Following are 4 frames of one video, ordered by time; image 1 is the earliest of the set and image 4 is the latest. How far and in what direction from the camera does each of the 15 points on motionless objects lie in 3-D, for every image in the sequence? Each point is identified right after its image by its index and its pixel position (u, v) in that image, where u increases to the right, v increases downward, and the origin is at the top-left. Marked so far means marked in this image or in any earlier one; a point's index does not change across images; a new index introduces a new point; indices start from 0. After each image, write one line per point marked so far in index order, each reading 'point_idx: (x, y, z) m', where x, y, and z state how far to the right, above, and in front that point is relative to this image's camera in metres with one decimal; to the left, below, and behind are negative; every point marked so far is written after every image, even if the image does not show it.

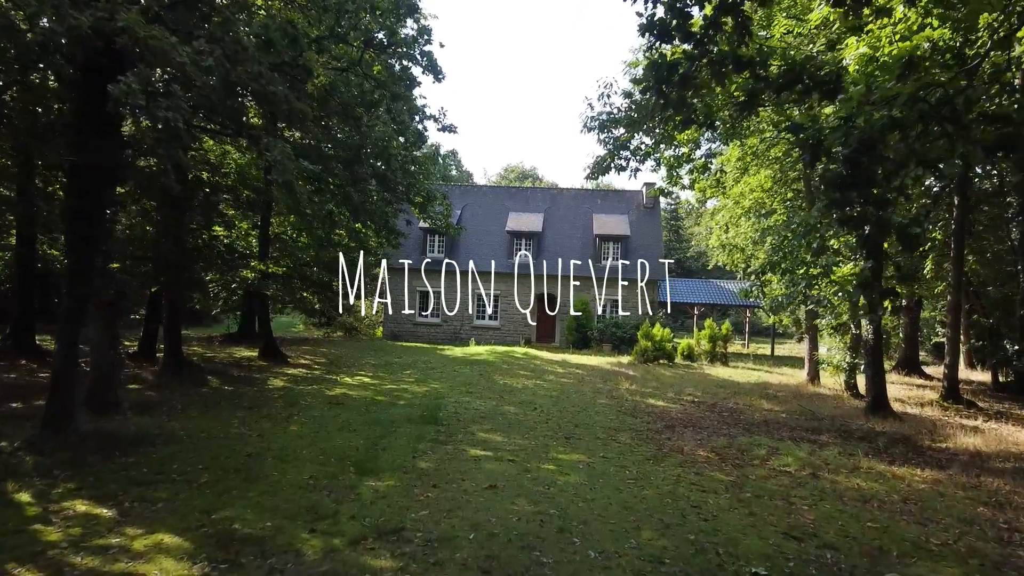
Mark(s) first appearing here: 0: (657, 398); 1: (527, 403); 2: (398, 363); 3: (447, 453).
0: (+2.7, -2.0, +12.6) m
1: (+0.2, -1.8, +10.9) m
2: (-2.8, -1.9, +17.1) m
3: (-0.7, -1.7, +7.3) m
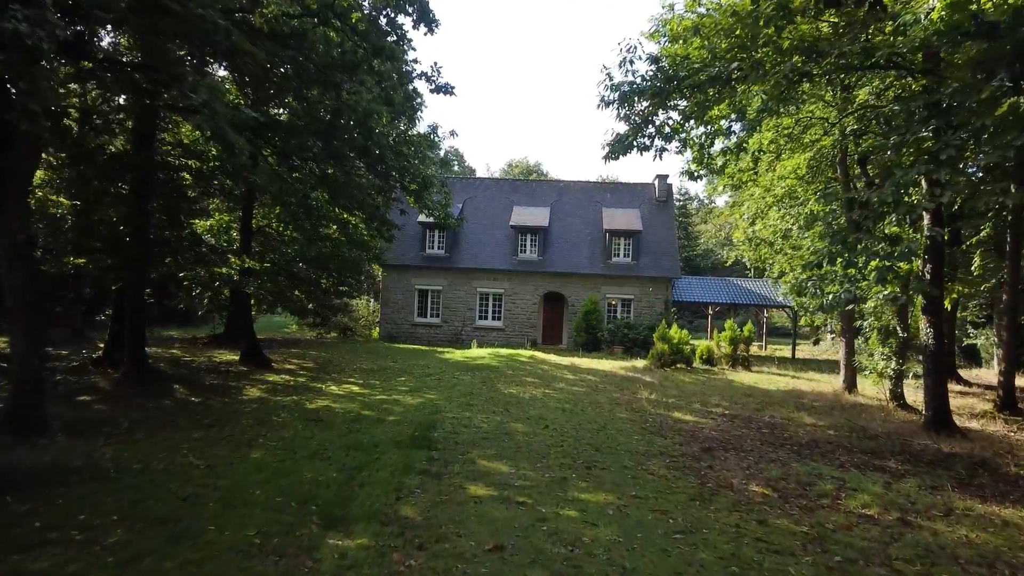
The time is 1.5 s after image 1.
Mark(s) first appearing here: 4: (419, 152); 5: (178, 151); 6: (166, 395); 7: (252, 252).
0: (+2.8, -2.0, +11.1) m
1: (+0.3, -1.8, +9.5) m
2: (-2.7, -1.8, +15.6) m
3: (-0.6, -1.7, +5.8) m
4: (-1.9, +2.7, +13.7) m
5: (-6.4, +2.6, +13.3) m
6: (-5.3, -1.6, +10.6) m
7: (-5.9, +0.8, +15.7) m
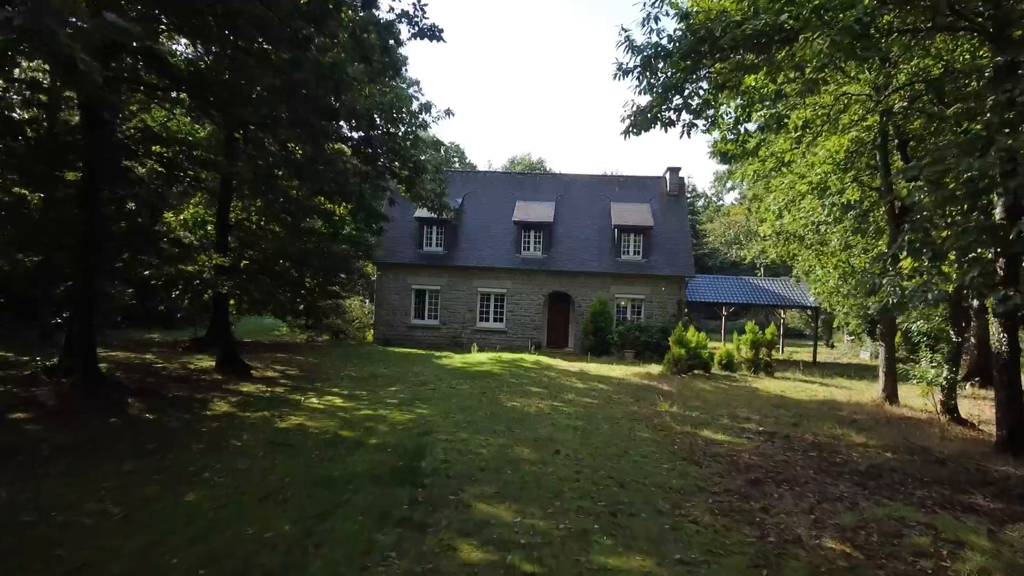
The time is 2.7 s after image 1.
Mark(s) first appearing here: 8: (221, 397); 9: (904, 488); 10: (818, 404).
0: (+2.8, -2.0, +9.7) m
1: (+0.4, -1.8, +8.0) m
2: (-2.6, -1.8, +14.2) m
3: (-0.6, -1.7, +4.4) m
4: (-1.8, +2.7, +12.3) m
5: (-6.4, +2.6, +11.9) m
6: (-5.3, -1.6, +9.2) m
7: (-5.8, +0.8, +14.3) m
8: (-4.6, -1.7, +11.0) m
9: (+3.8, -2.0, +6.8) m
10: (+5.7, -2.2, +13.0) m
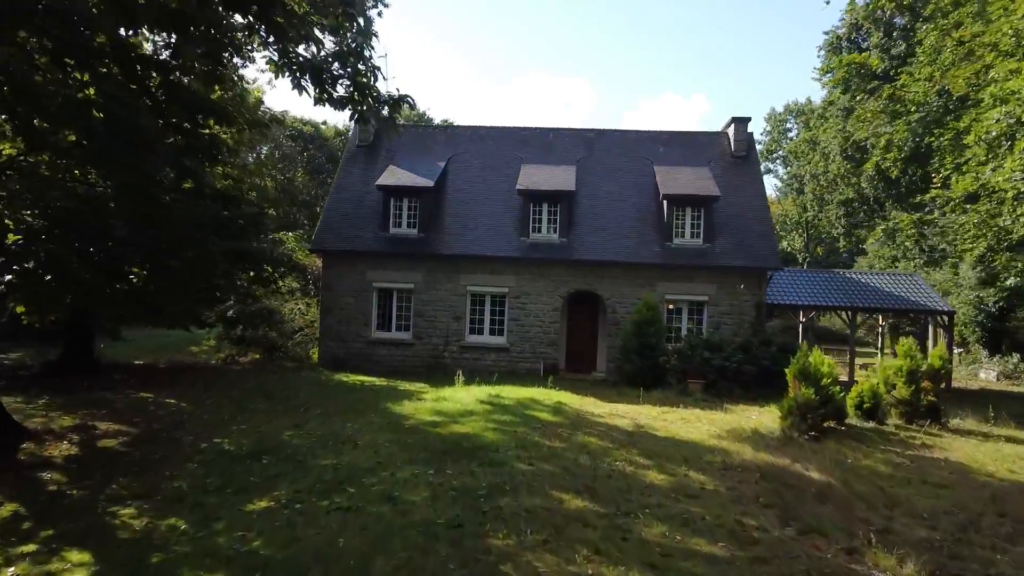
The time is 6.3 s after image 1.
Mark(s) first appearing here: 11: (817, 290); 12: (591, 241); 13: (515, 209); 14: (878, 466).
0: (+2.9, -1.9, +3.0) m
1: (+0.5, -1.7, +1.3) m
2: (-2.5, -1.8, +7.5) m
3: (-0.5, -1.7, -2.3) m
4: (-1.7, +2.7, +5.5) m
5: (-6.3, +2.7, +5.2) m
6: (-5.2, -1.6, +2.5) m
7: (-5.8, +0.8, +7.6) m
8: (-4.6, -1.7, +4.3) m
9: (+3.9, -1.9, +0.1) m
10: (+5.8, -2.1, +6.2) m
11: (+7.1, -0.1, +16.5) m
12: (+1.7, +1.1, +15.4) m
13: (0.0, +1.8, +16.2) m
14: (+4.3, -2.0, +8.1) m
